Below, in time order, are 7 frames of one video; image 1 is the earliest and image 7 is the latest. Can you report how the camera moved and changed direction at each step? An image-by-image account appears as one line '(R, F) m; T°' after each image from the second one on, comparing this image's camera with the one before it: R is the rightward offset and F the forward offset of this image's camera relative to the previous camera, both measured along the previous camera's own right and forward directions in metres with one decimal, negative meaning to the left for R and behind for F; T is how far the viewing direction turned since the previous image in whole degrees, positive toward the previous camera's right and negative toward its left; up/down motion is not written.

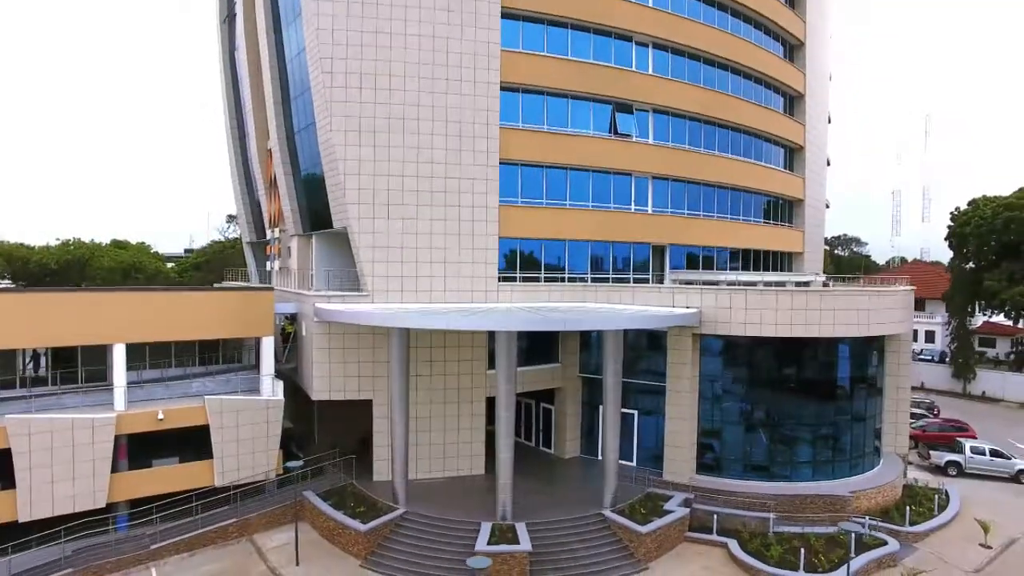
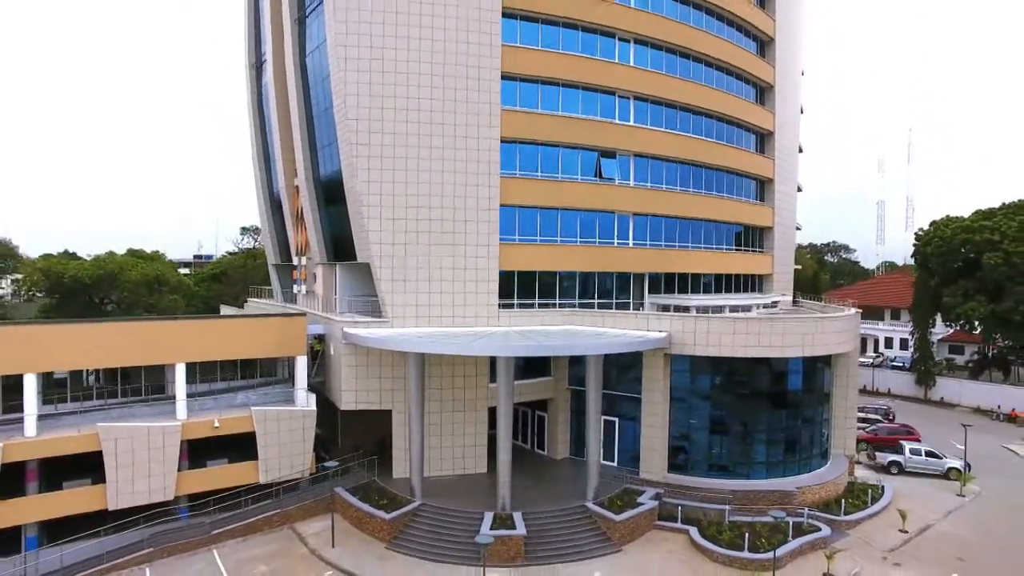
(0.0, -3.2) m; 0°
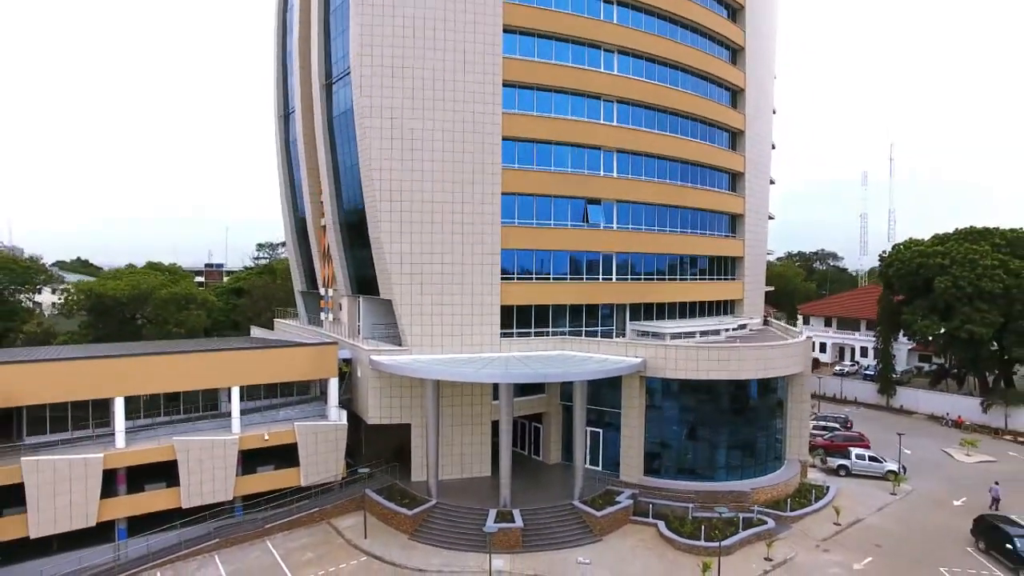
(0.0, -4.0) m; 0°
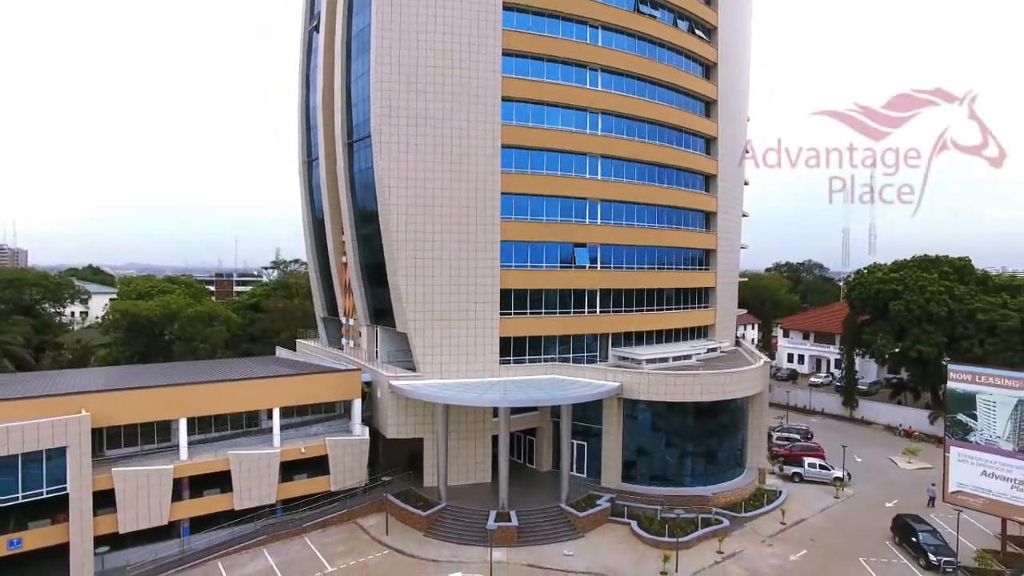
(+0.1, -4.5) m; 0°
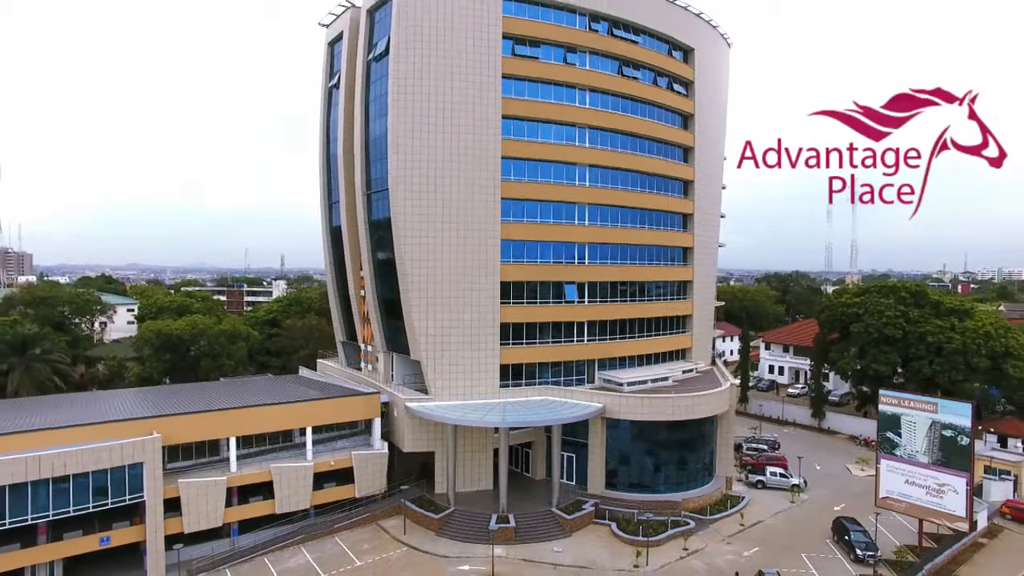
(+0.1, -4.8) m; 0°
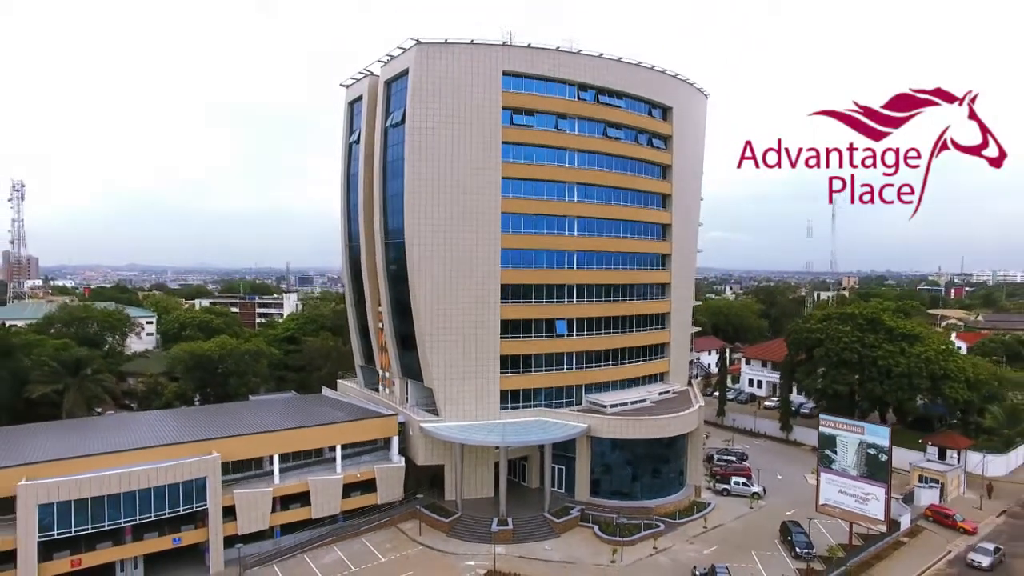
(+0.1, -6.0) m; 0°
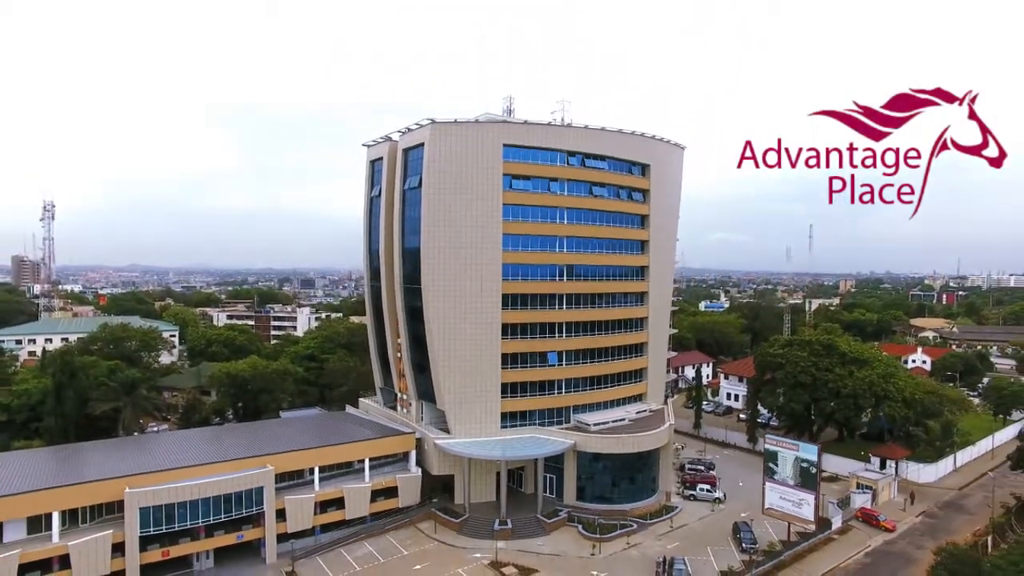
(+0.1, -7.9) m; 0°
